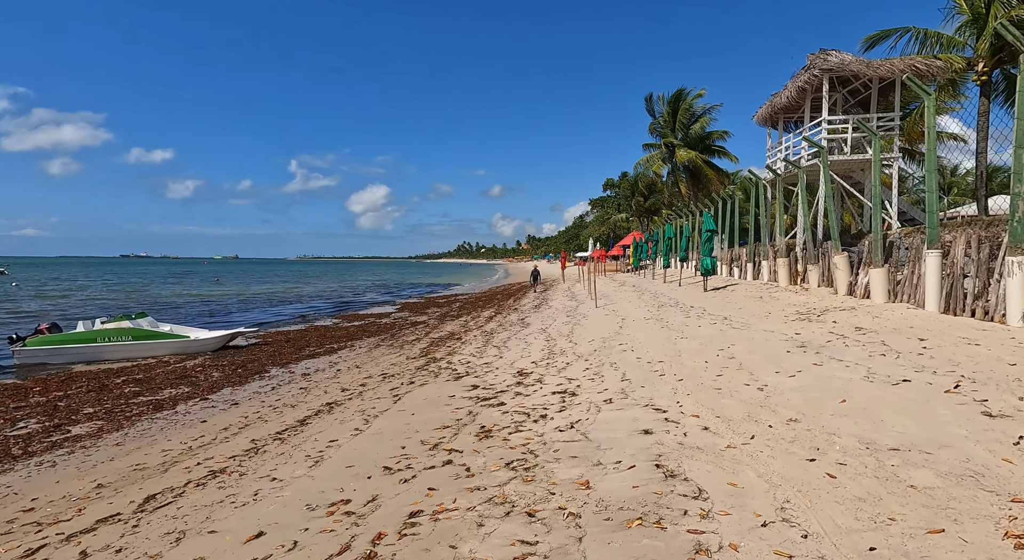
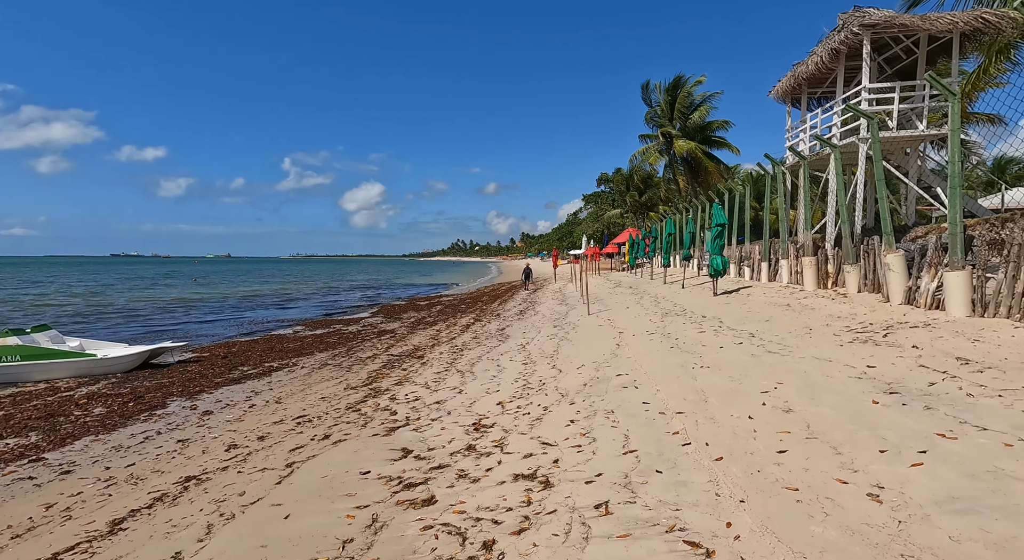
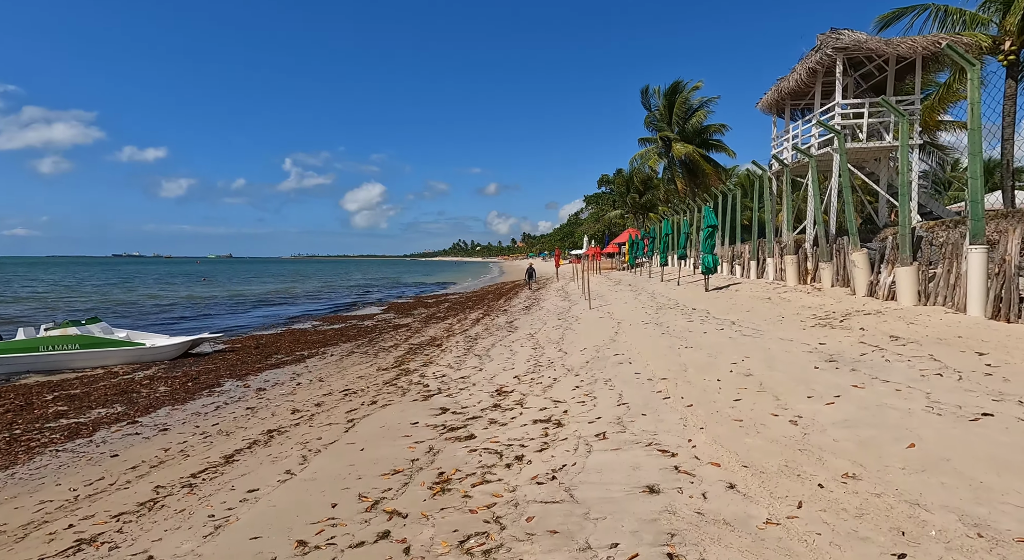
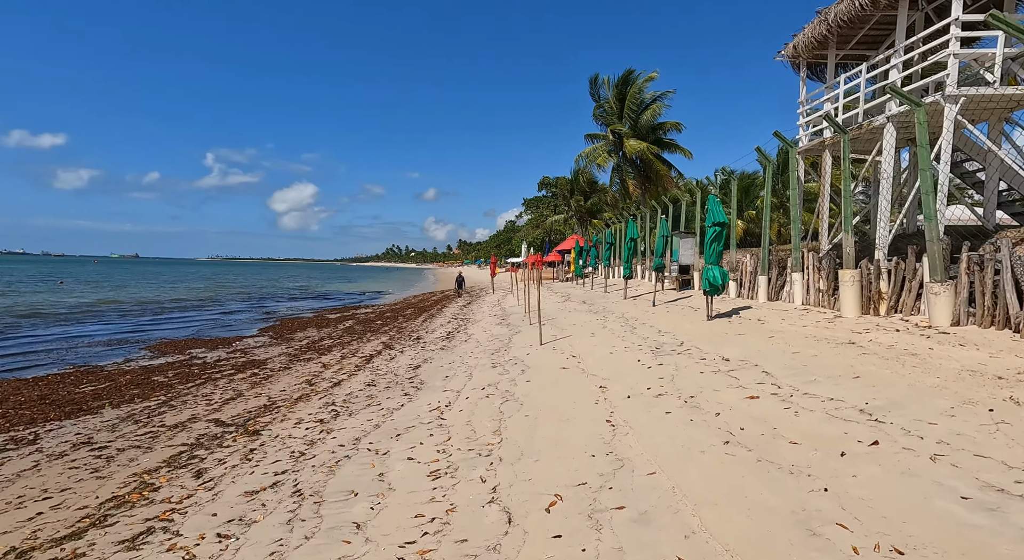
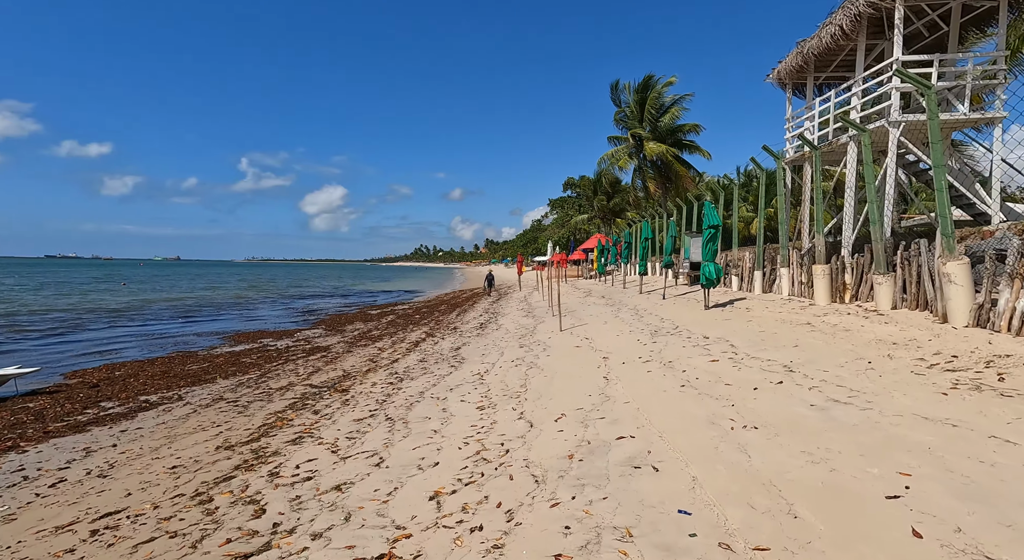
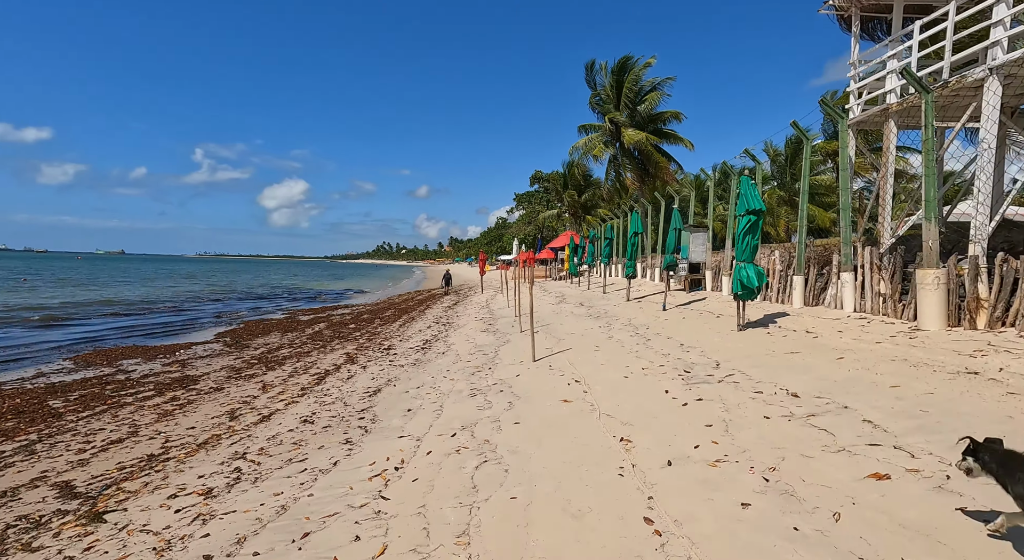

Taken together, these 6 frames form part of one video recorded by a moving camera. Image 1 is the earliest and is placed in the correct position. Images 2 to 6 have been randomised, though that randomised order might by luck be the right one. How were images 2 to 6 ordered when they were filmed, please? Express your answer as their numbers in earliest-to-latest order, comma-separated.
3, 2, 5, 4, 6
